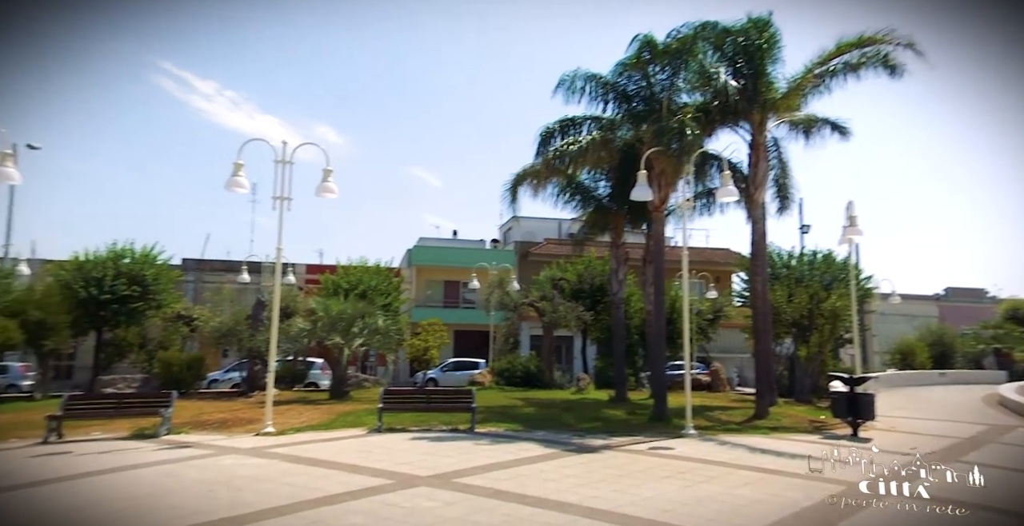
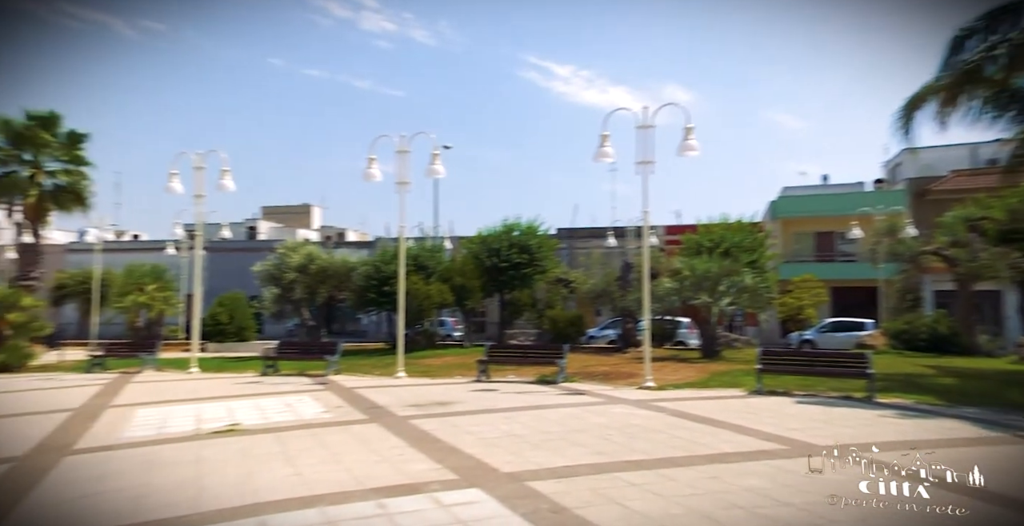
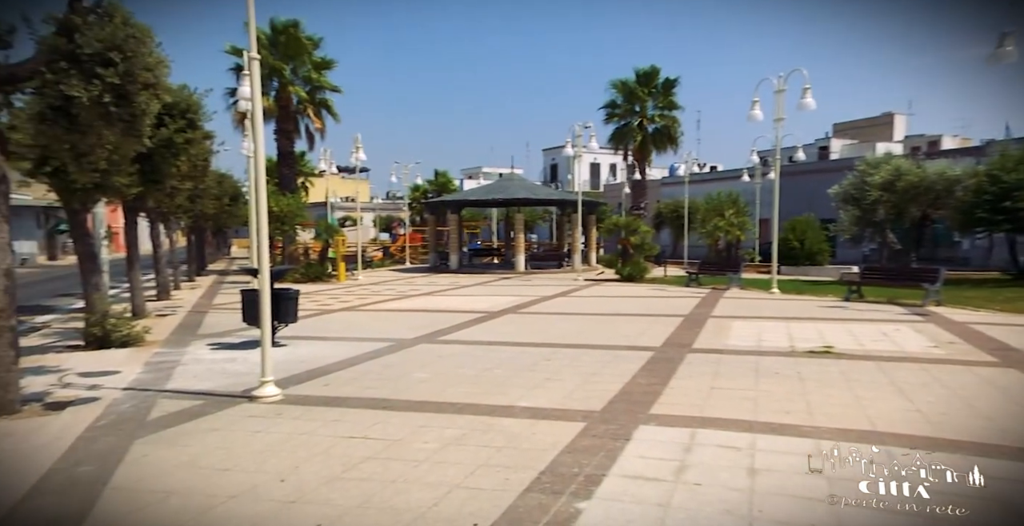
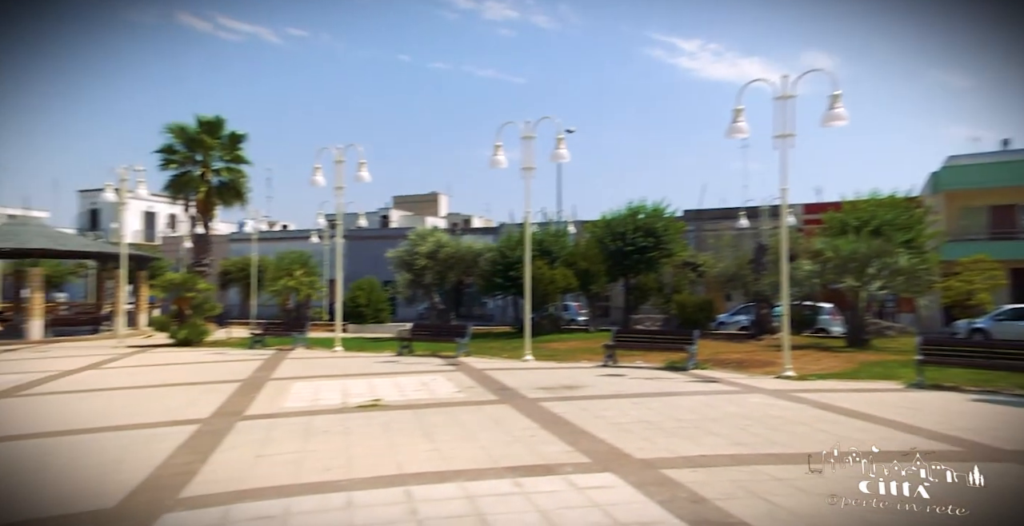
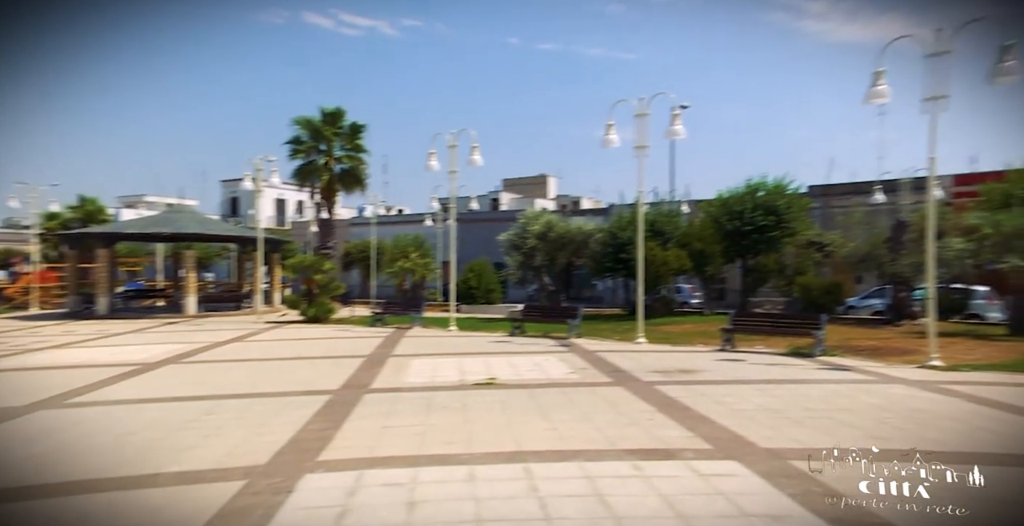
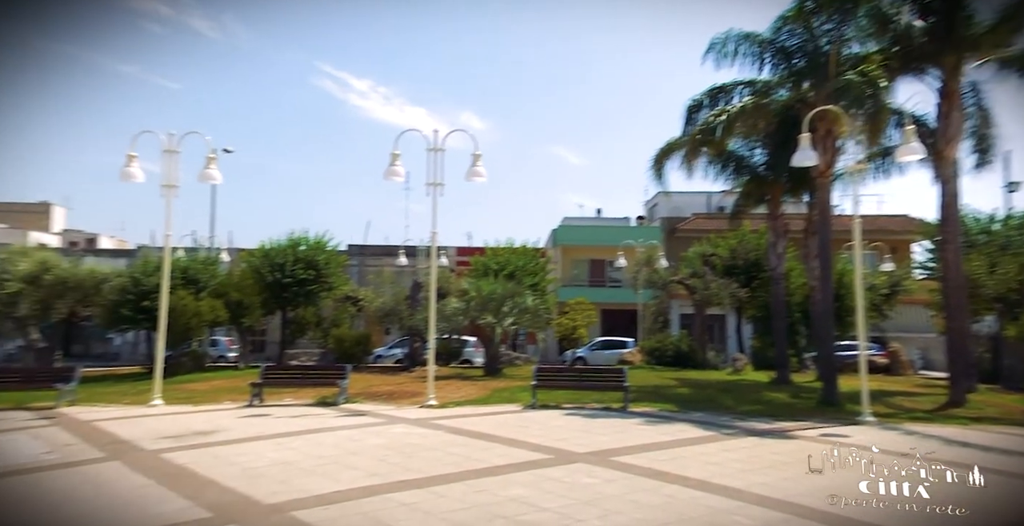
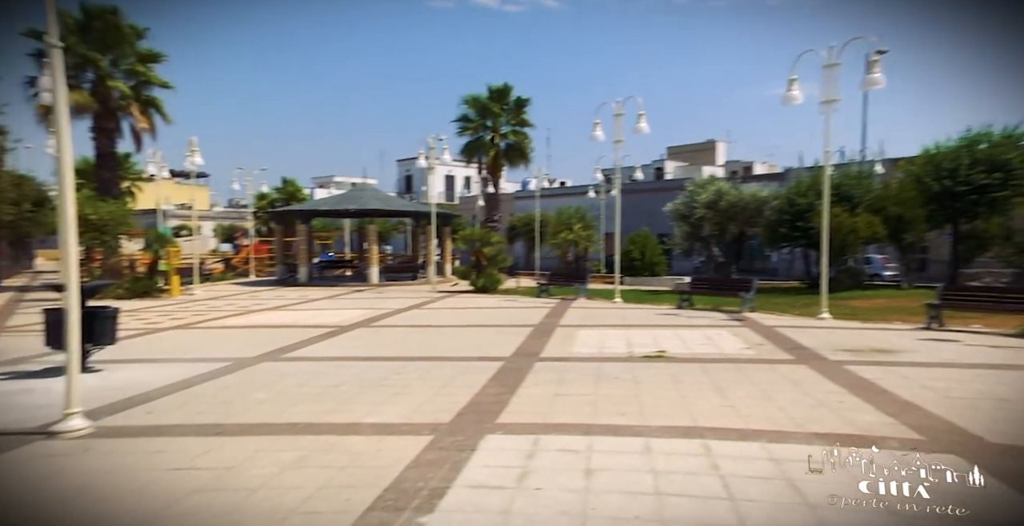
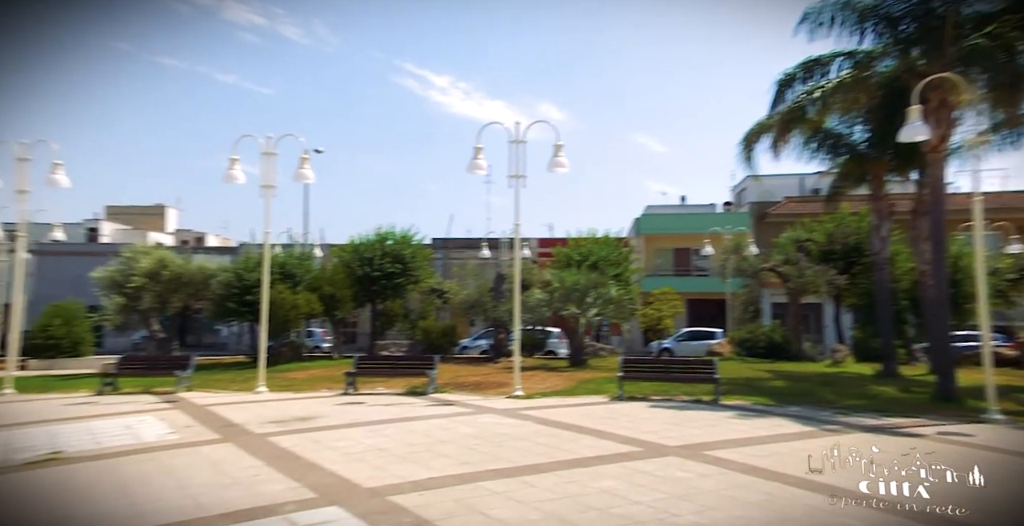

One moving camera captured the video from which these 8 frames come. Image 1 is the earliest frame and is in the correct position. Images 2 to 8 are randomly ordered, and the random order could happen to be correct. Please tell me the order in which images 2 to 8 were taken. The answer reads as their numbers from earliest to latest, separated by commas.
6, 8, 2, 4, 5, 7, 3
